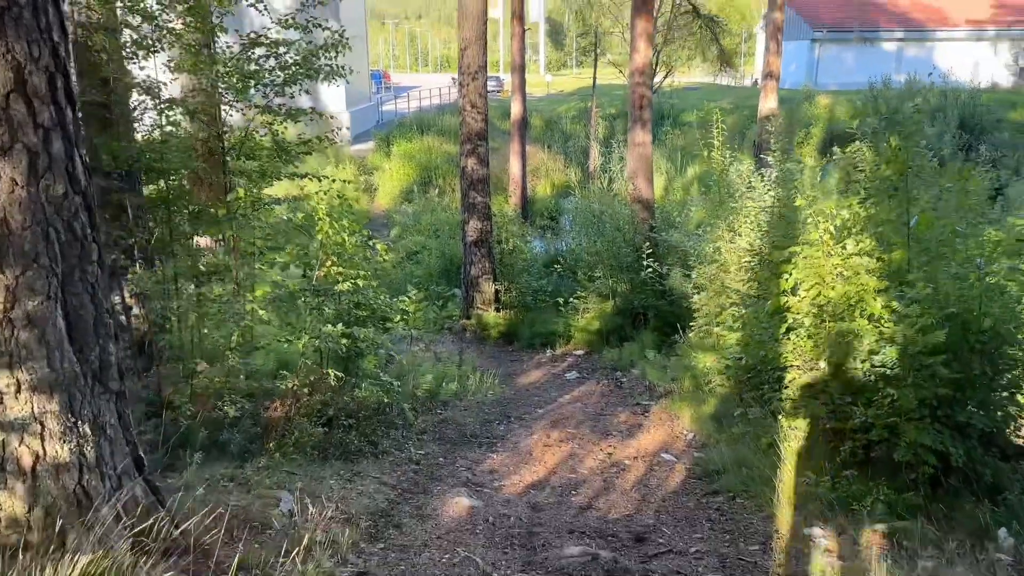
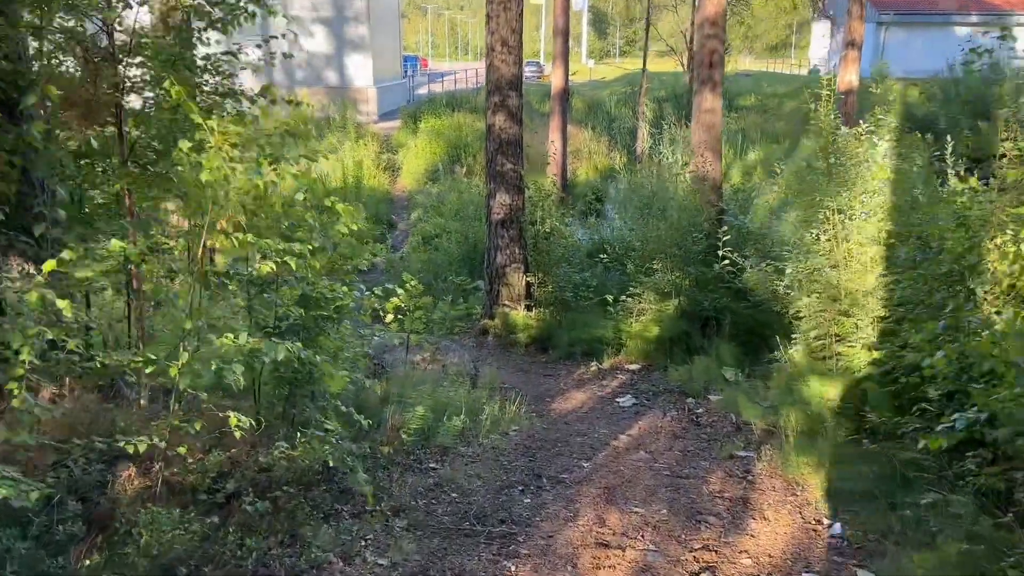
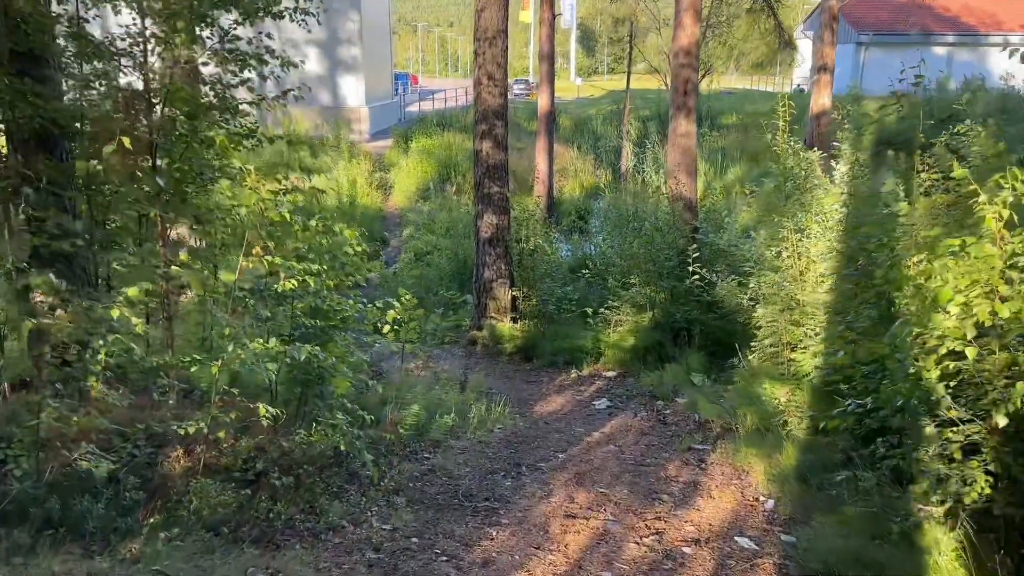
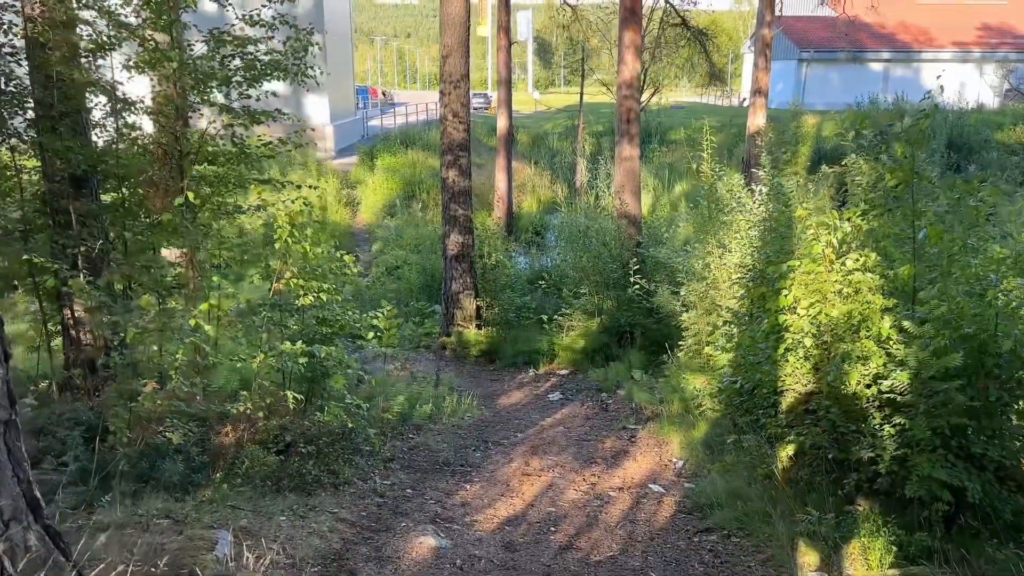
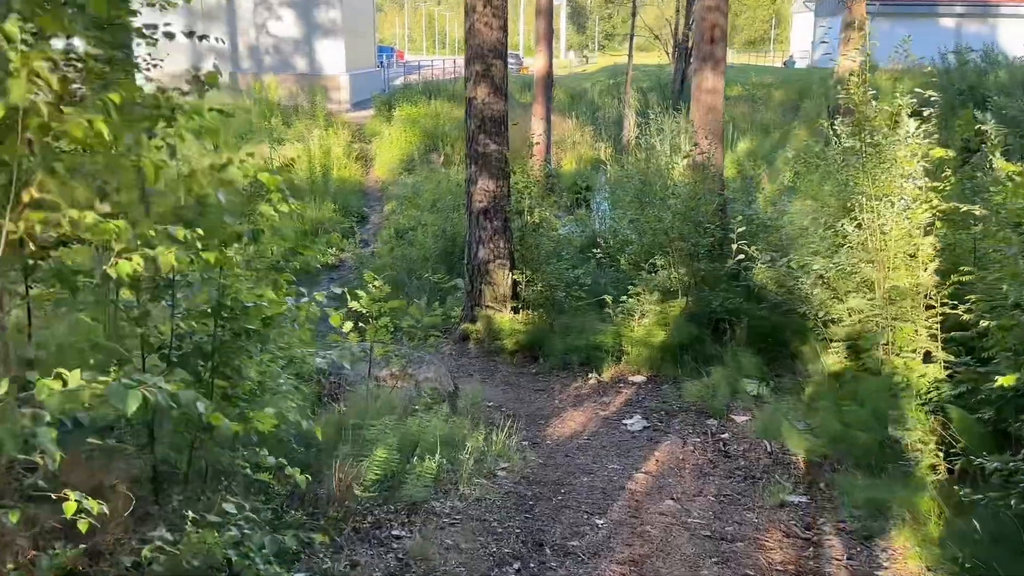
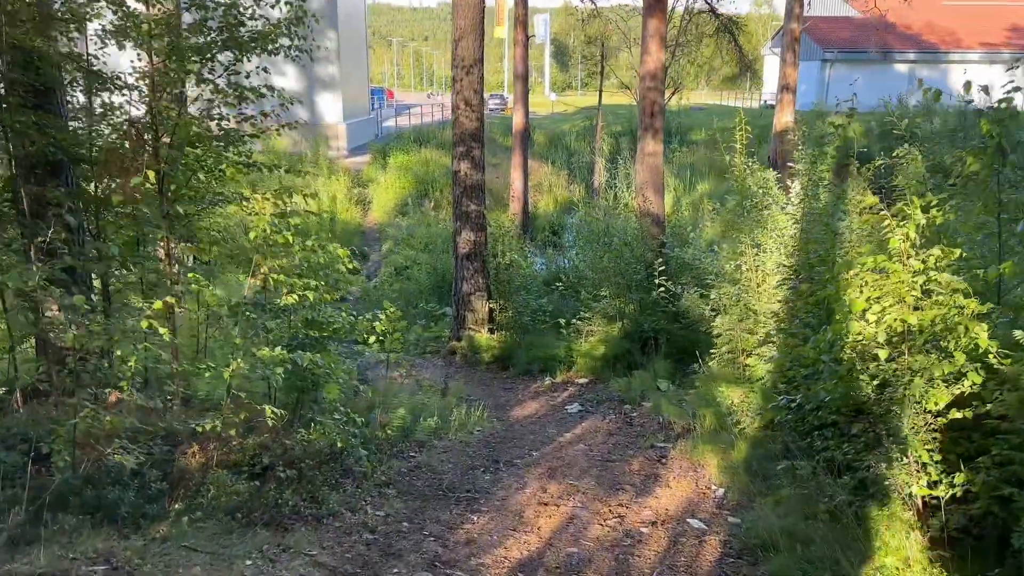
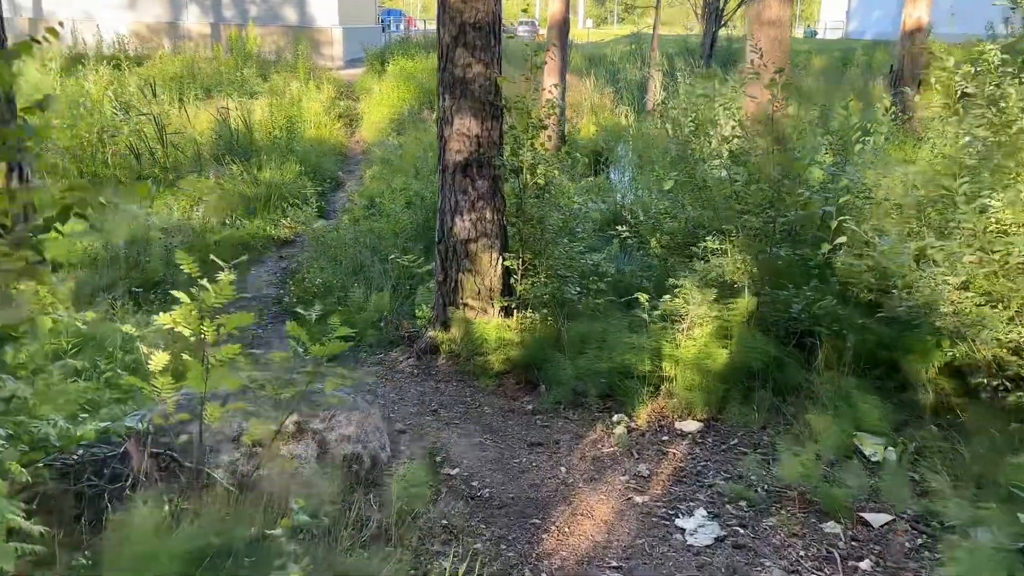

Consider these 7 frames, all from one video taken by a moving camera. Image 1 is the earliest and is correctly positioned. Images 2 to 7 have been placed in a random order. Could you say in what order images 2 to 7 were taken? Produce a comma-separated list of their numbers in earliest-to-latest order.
4, 6, 3, 2, 5, 7
